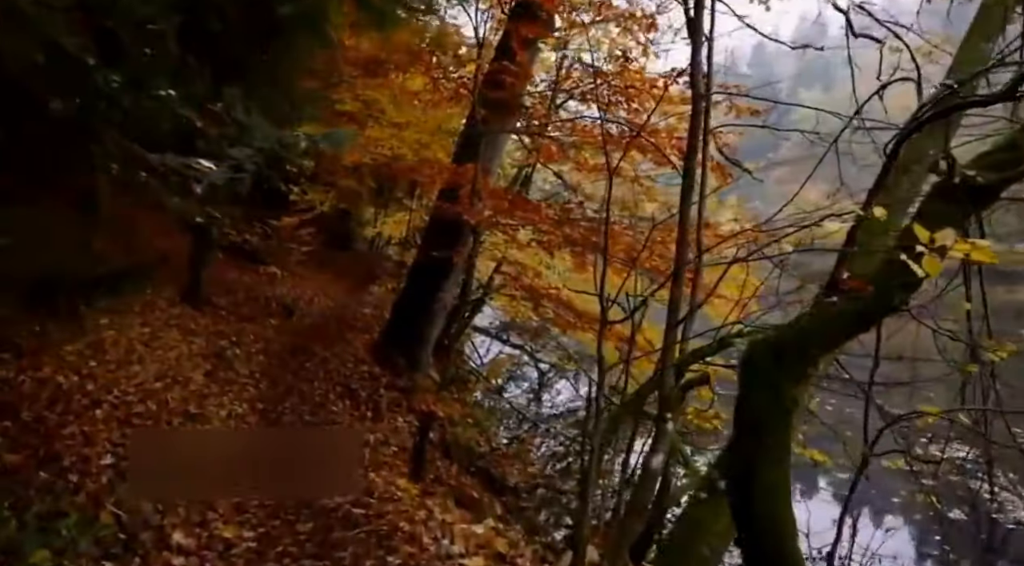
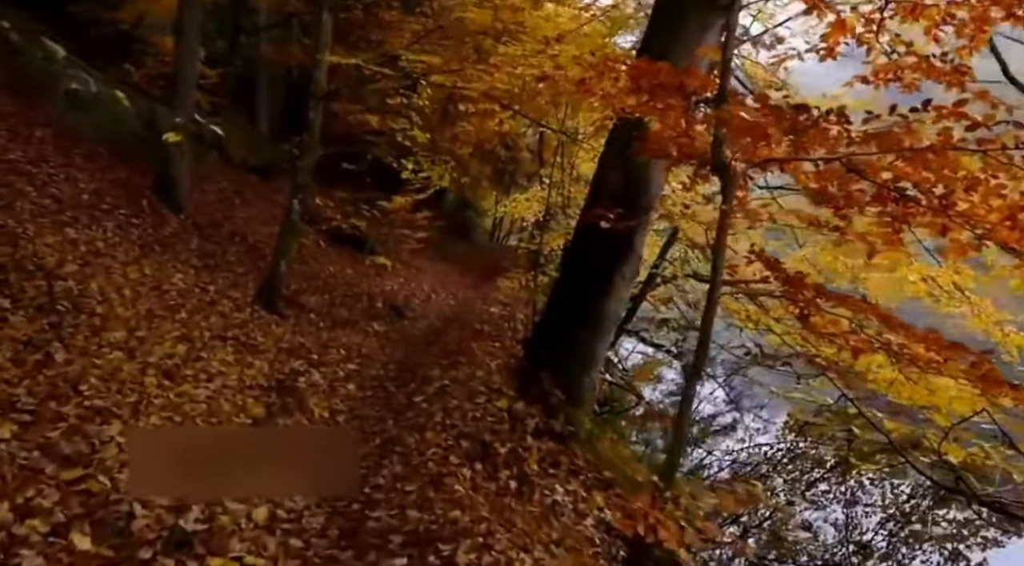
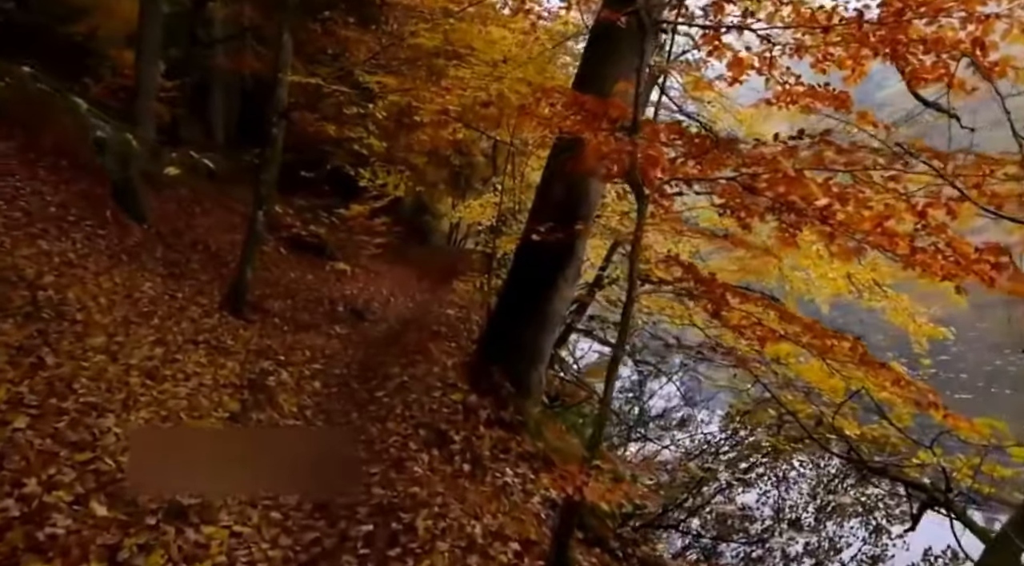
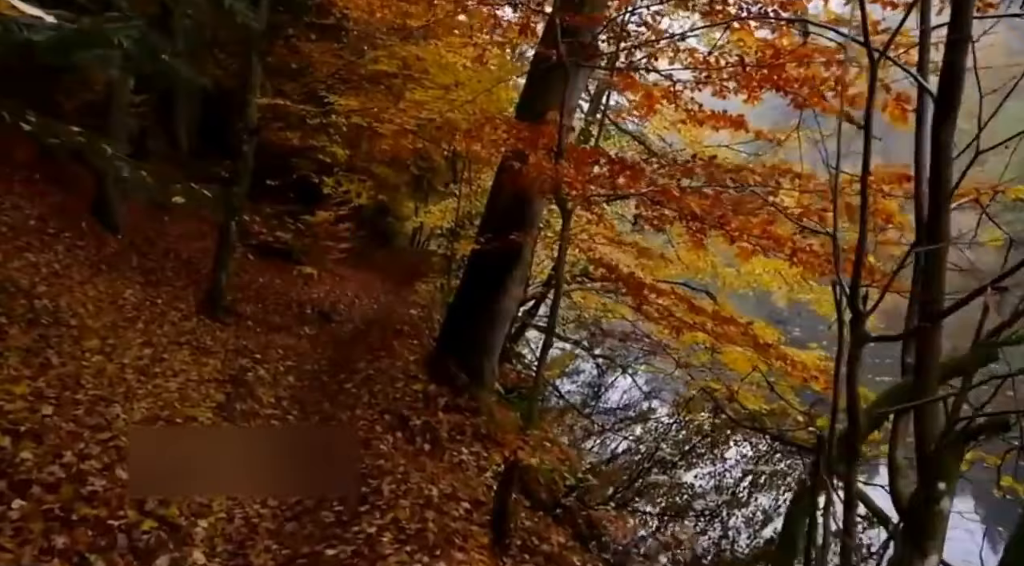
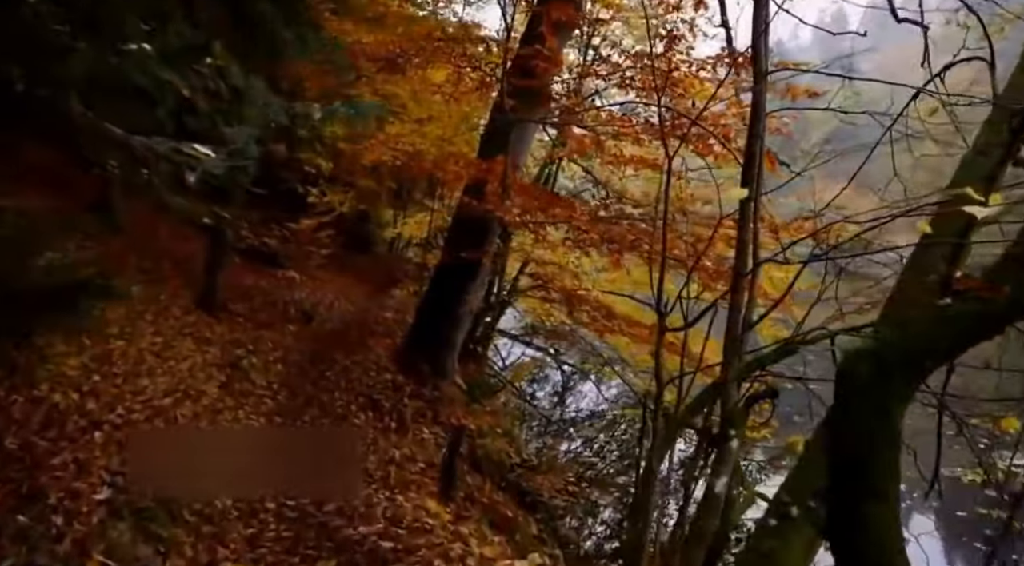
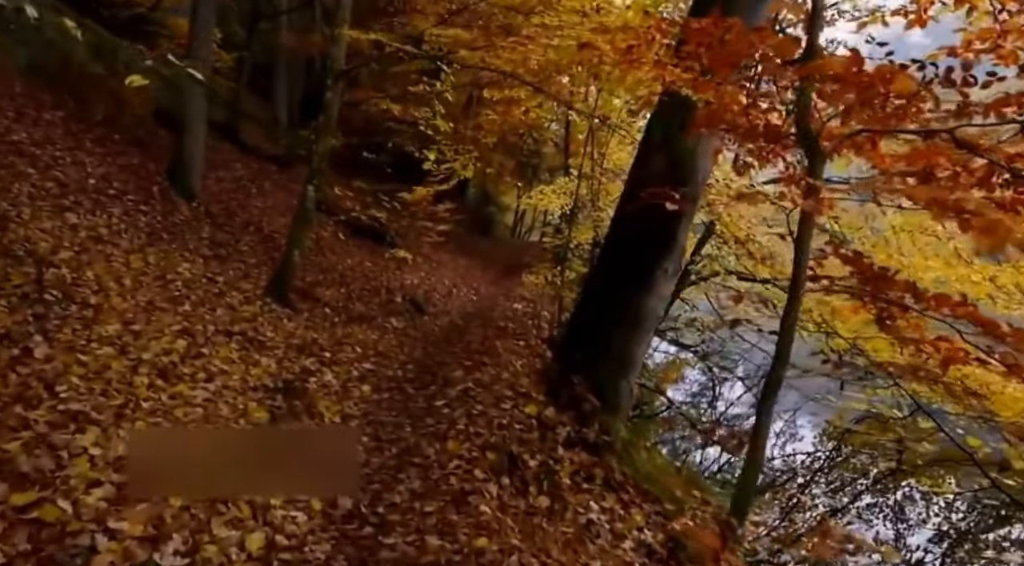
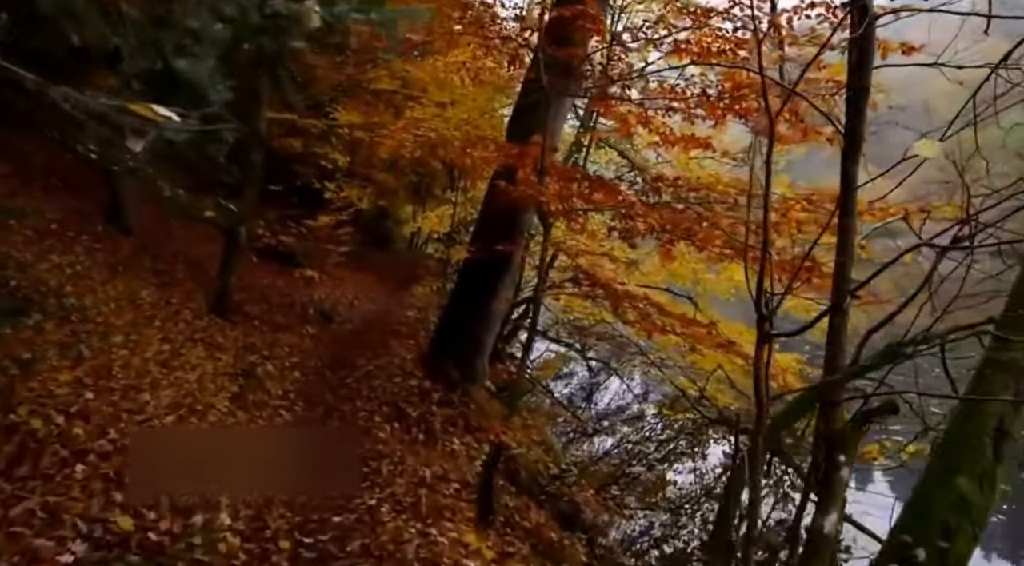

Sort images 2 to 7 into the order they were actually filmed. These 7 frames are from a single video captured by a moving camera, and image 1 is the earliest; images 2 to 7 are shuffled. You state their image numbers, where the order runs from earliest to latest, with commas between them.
5, 7, 4, 3, 2, 6
